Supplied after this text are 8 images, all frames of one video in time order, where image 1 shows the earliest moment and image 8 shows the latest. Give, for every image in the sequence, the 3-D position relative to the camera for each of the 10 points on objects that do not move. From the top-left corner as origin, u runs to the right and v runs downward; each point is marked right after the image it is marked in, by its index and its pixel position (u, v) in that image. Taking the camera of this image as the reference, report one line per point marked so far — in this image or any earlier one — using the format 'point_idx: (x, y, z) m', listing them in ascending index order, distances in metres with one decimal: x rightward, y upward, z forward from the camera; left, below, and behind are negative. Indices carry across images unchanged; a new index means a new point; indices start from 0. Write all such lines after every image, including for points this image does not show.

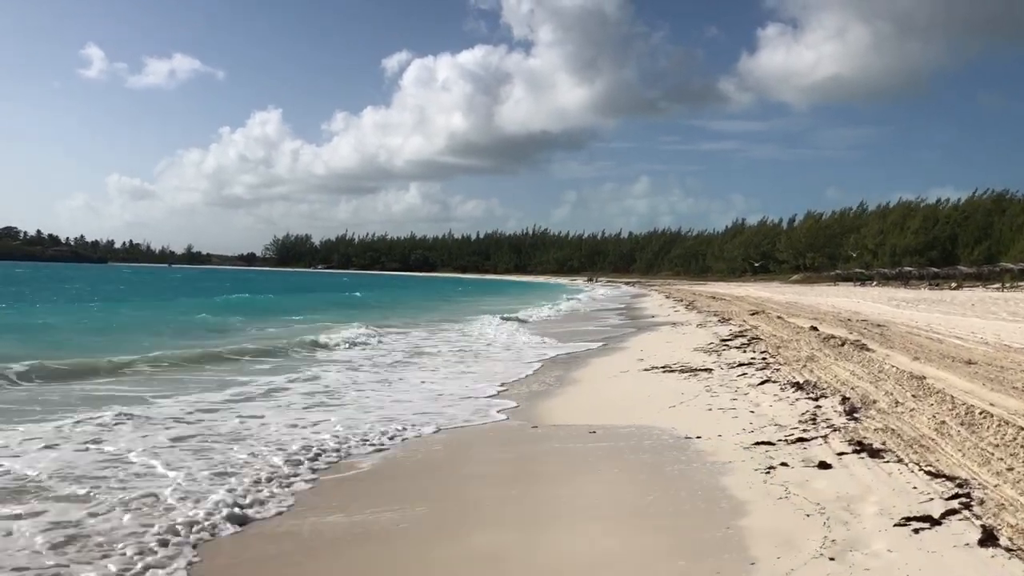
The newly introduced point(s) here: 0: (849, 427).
0: (+2.6, -1.1, +7.0) m
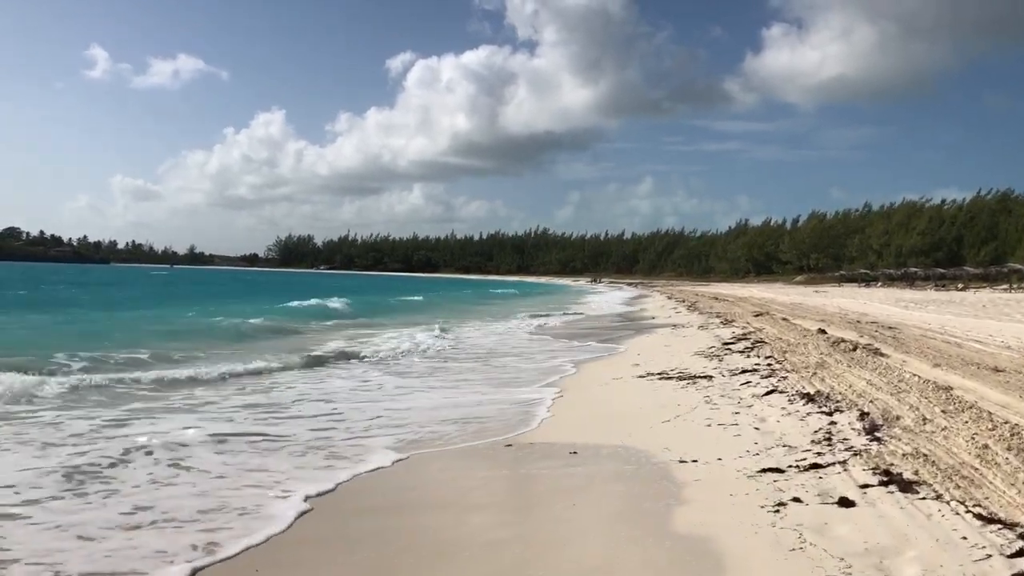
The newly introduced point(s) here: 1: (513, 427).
0: (+2.3, -1.1, +5.9) m
1: (0.0, -1.3, +8.6) m
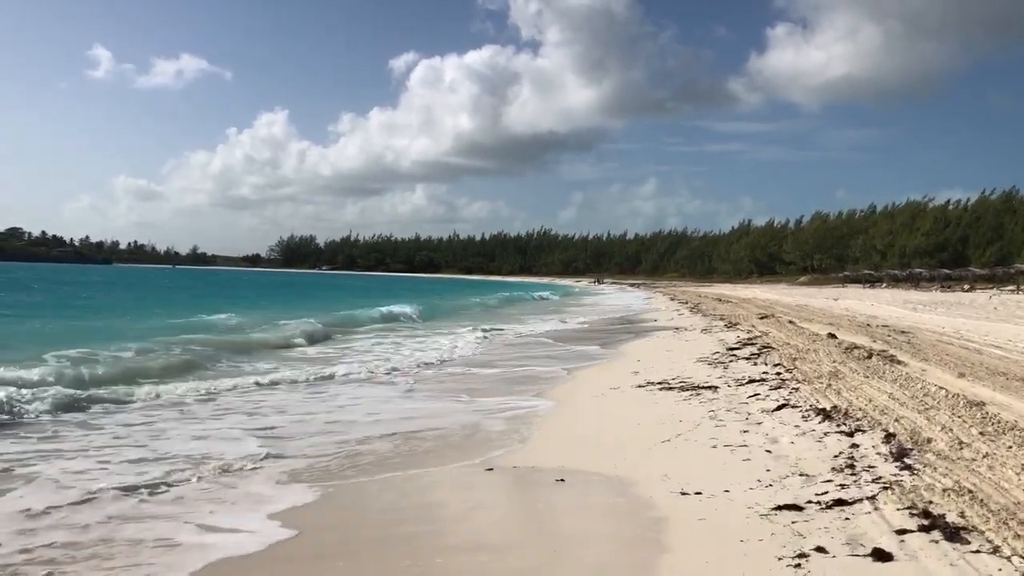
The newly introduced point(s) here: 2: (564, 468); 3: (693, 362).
0: (+2.2, -1.1, +5.1) m
1: (-0.2, -1.4, +7.8) m
2: (+0.4, -1.3, +6.6) m
3: (+2.8, -1.2, +14.4) m
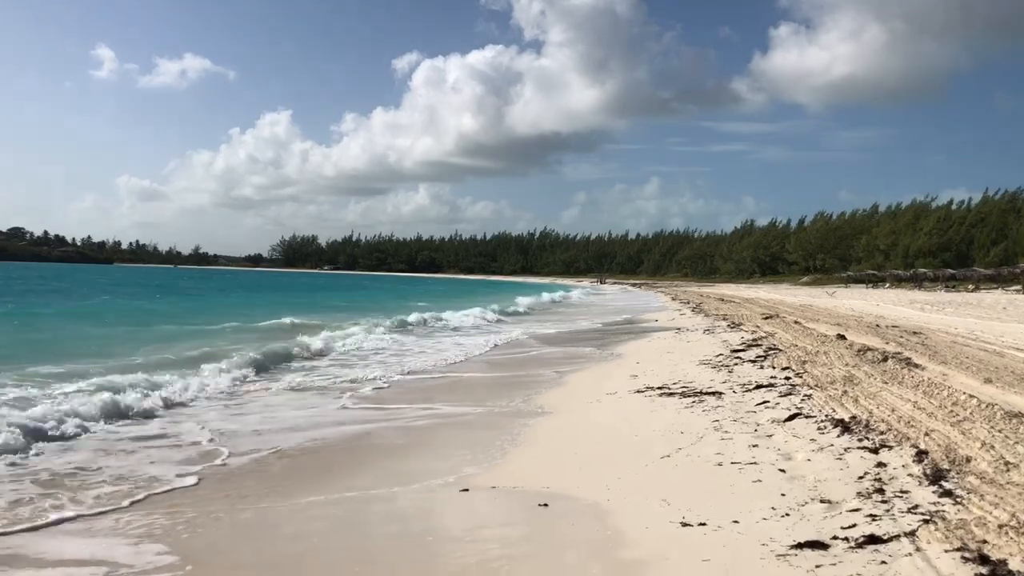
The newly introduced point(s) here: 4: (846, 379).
0: (+2.0, -1.1, +4.3) m
1: (-0.3, -1.3, +7.0) m
2: (+0.2, -1.3, +5.8) m
3: (+2.7, -1.1, +13.6) m
4: (+3.5, -1.0, +9.6) m
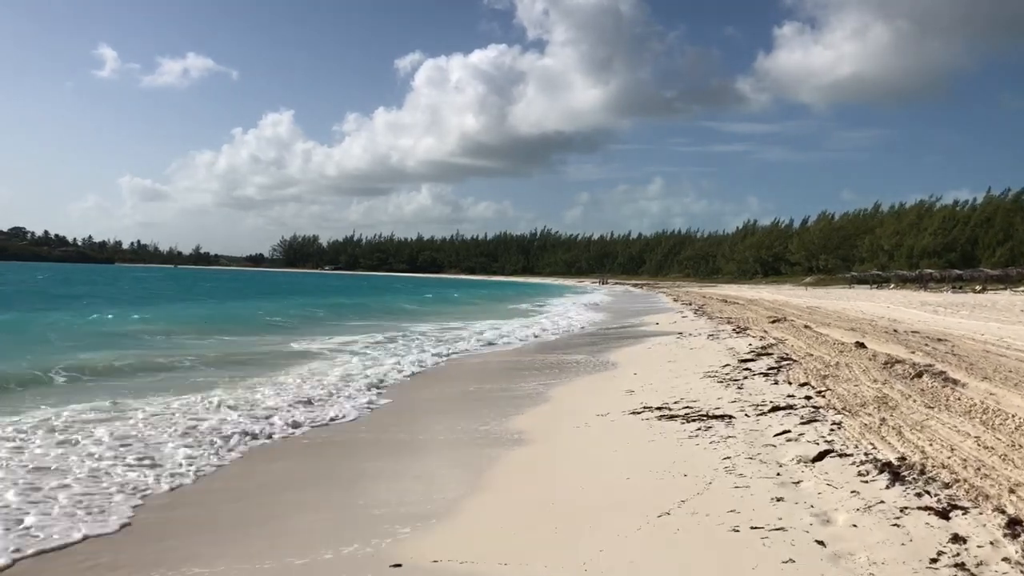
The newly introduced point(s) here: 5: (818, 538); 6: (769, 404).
0: (+1.8, -1.1, +2.8) m
1: (-0.6, -1.4, +5.5) m
2: (0.0, -1.3, +4.3) m
3: (+2.5, -1.2, +12.1) m
4: (+3.2, -1.0, +8.1) m
5: (+1.5, -1.2, +4.4) m
6: (+2.5, -1.1, +8.9) m
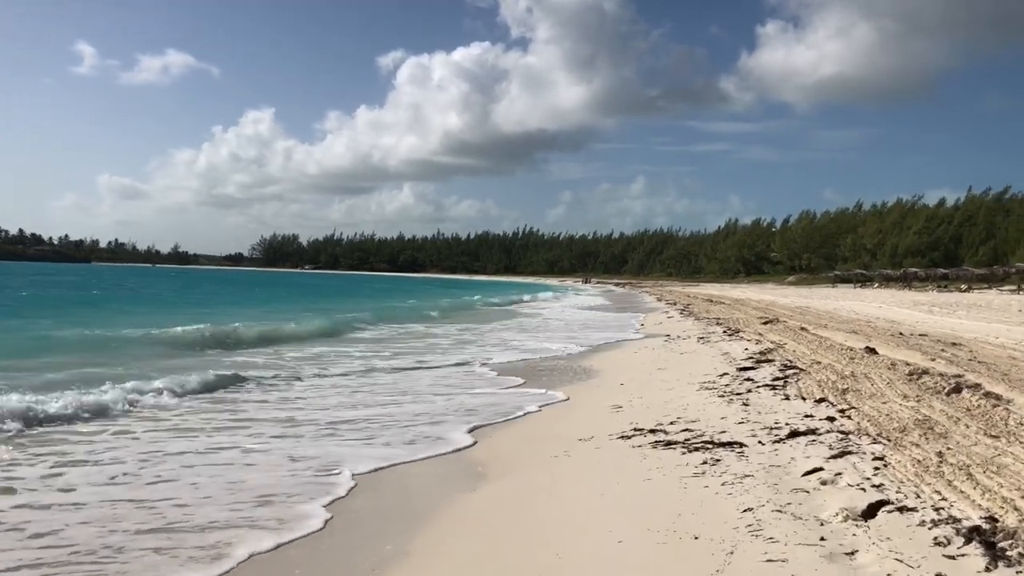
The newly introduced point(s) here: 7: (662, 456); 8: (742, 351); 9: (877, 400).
0: (+1.6, -1.1, +1.3) m
1: (-0.8, -1.4, +4.0) m
2: (-0.2, -1.3, +2.8) m
3: (+2.1, -1.2, +10.6) m
4: (+3.0, -1.0, +6.7) m
5: (+1.3, -1.2, +2.9) m
6: (+2.2, -1.1, +7.4) m
7: (+1.1, -1.2, +6.7) m
8: (+3.9, -1.1, +15.6) m
9: (+3.2, -1.0, +8.1) m
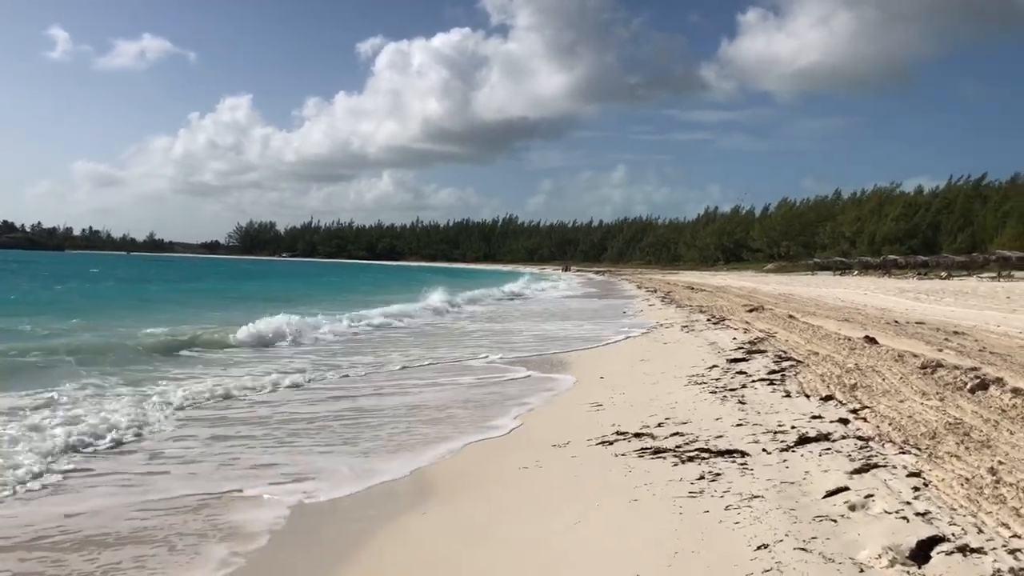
0: (+1.5, -1.1, +0.3) m
1: (-1.0, -1.3, +2.9) m
2: (-0.4, -1.3, +1.7) m
3: (+1.8, -1.0, +9.6) m
4: (+2.7, -0.9, +5.6) m
5: (+1.1, -1.1, +1.8) m
6: (+1.9, -1.0, +6.4) m
7: (+0.8, -1.1, +5.7) m
8: (+3.4, -0.9, +14.6) m
9: (+3.0, -0.9, +7.1) m
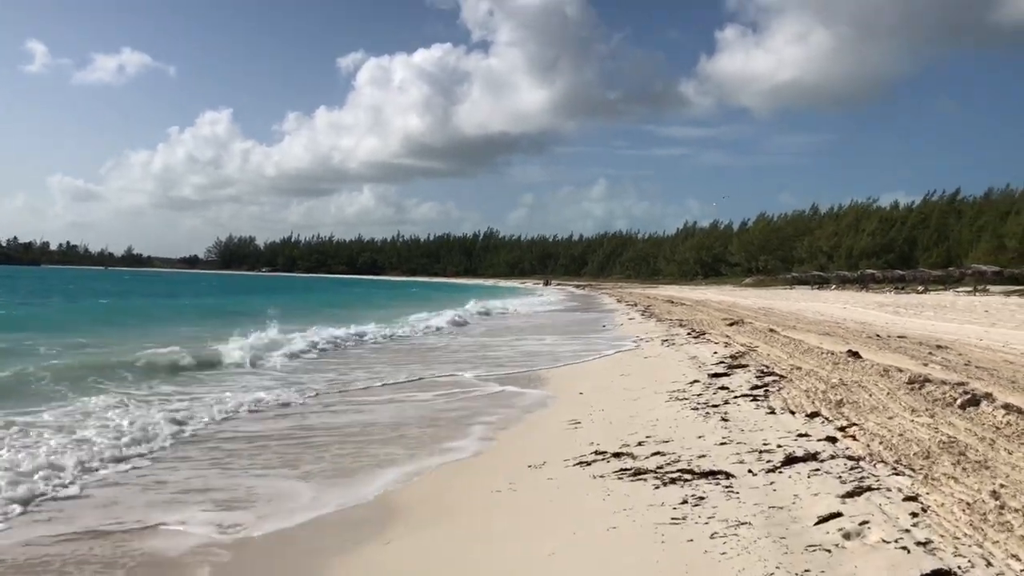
0: (+1.4, -1.0, 0.0) m
1: (-1.1, -1.3, +2.5) m
2: (-0.5, -1.3, +1.3) m
3: (+1.5, -1.1, +9.3) m
4: (+2.6, -1.0, +5.3) m
5: (+1.0, -1.1, +1.5) m
6: (+1.8, -1.1, +6.0) m
7: (+0.6, -1.2, +5.3) m
8: (+3.1, -1.1, +14.3) m
9: (+2.8, -1.0, +6.8) m
